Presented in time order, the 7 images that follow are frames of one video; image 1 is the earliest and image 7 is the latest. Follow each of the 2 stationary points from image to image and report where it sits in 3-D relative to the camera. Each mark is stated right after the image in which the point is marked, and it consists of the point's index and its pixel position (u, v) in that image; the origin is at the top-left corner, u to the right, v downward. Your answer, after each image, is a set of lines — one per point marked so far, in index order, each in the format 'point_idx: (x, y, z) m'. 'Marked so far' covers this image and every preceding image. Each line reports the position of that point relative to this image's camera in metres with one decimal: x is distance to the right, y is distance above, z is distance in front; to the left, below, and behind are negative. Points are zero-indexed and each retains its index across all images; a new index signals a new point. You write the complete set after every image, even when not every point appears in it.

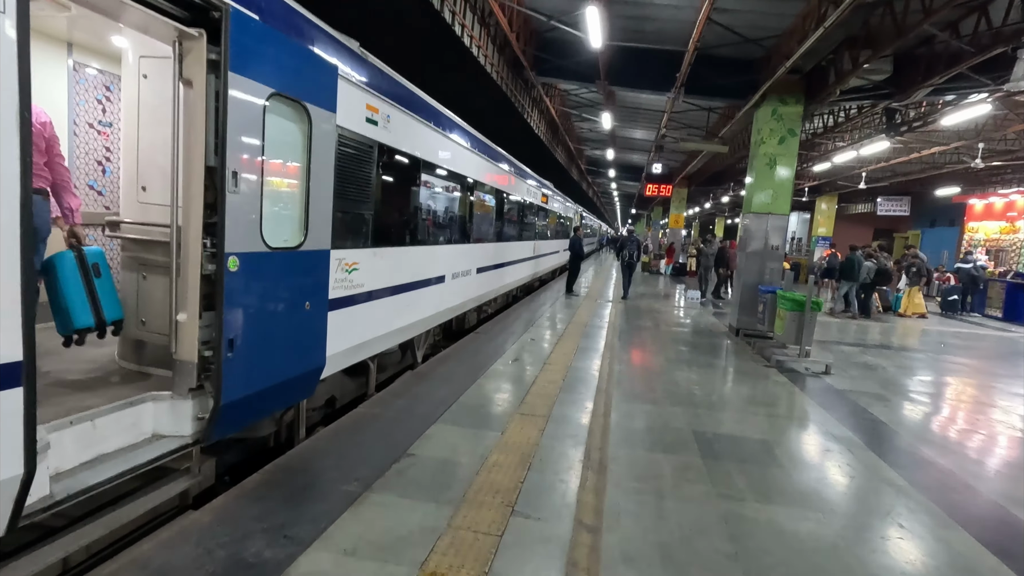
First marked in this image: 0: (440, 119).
0: (-0.8, +2.1, +6.9) m
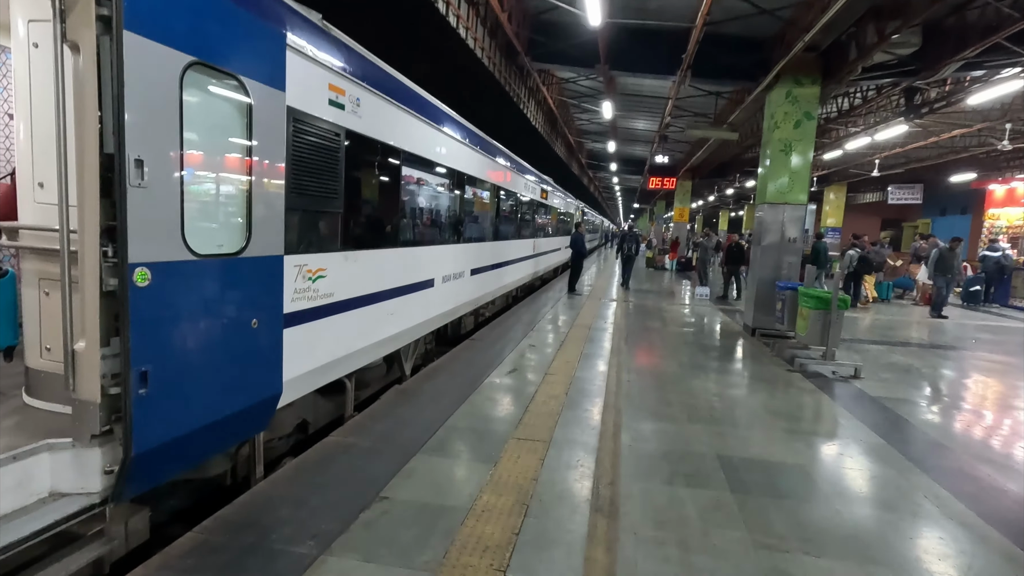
0: (-0.9, +2.1, +6.3) m
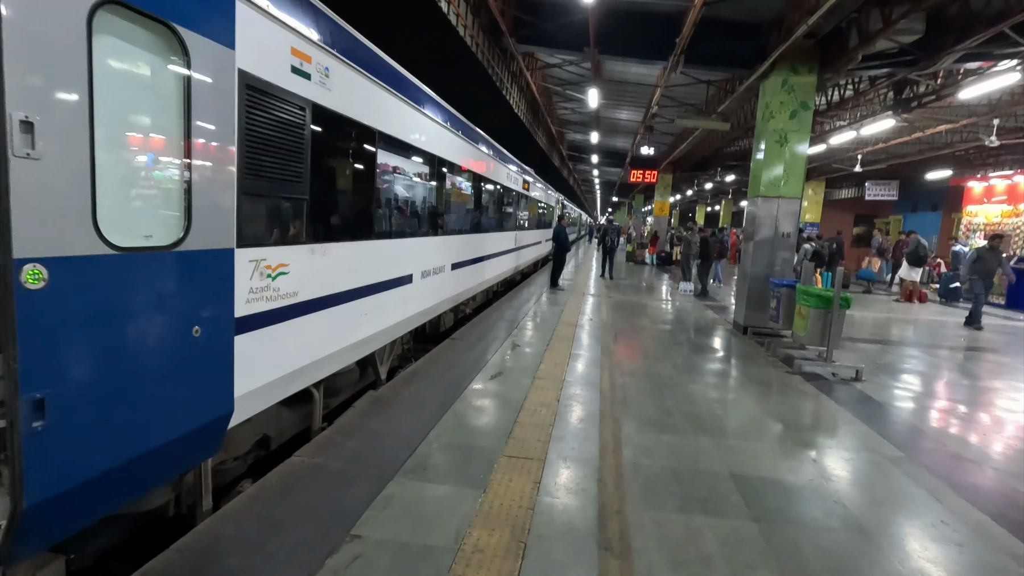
0: (-1.1, +2.1, +5.7) m
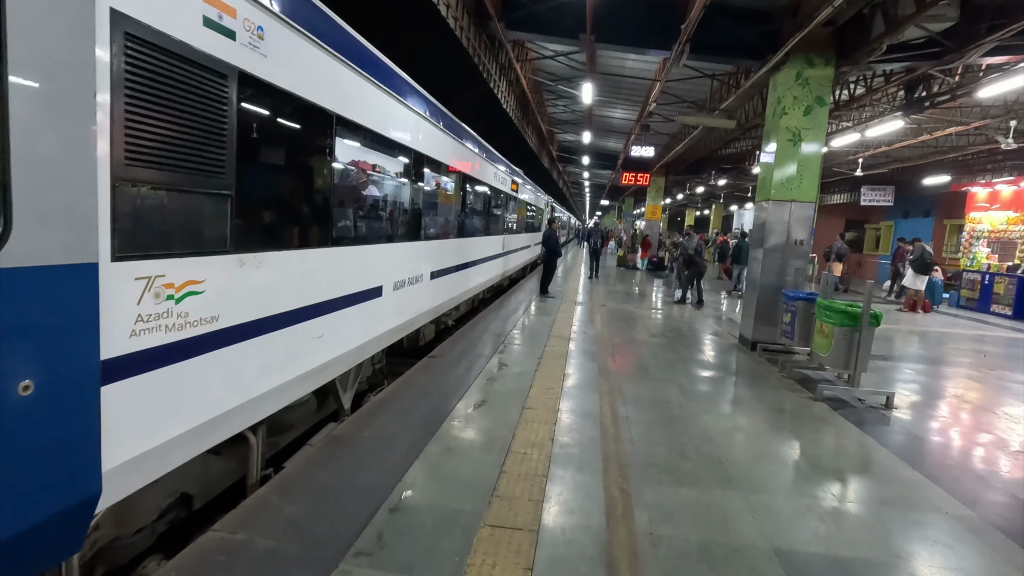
0: (-1.2, +2.0, +4.9) m
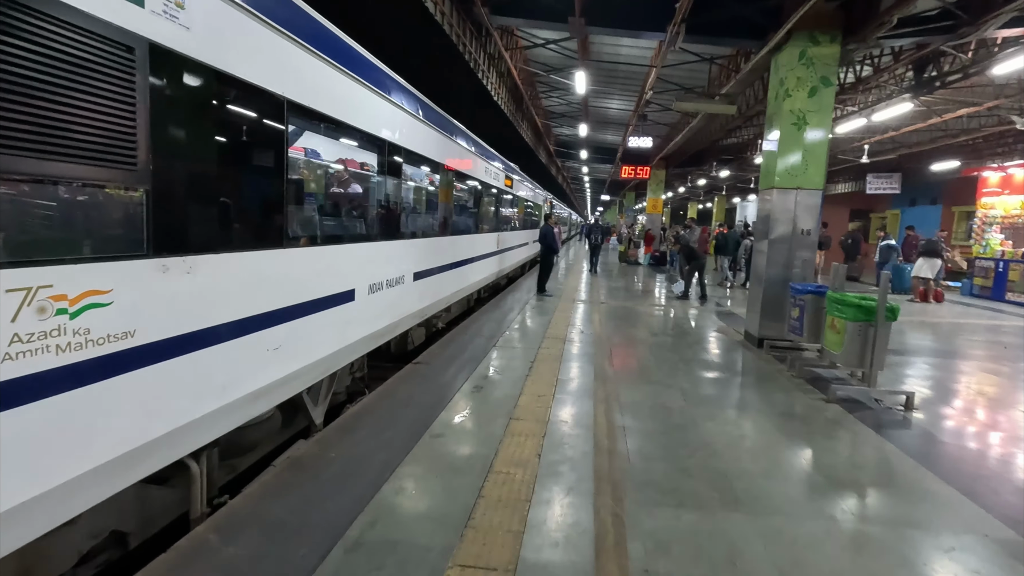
0: (-1.4, +2.0, +4.5) m
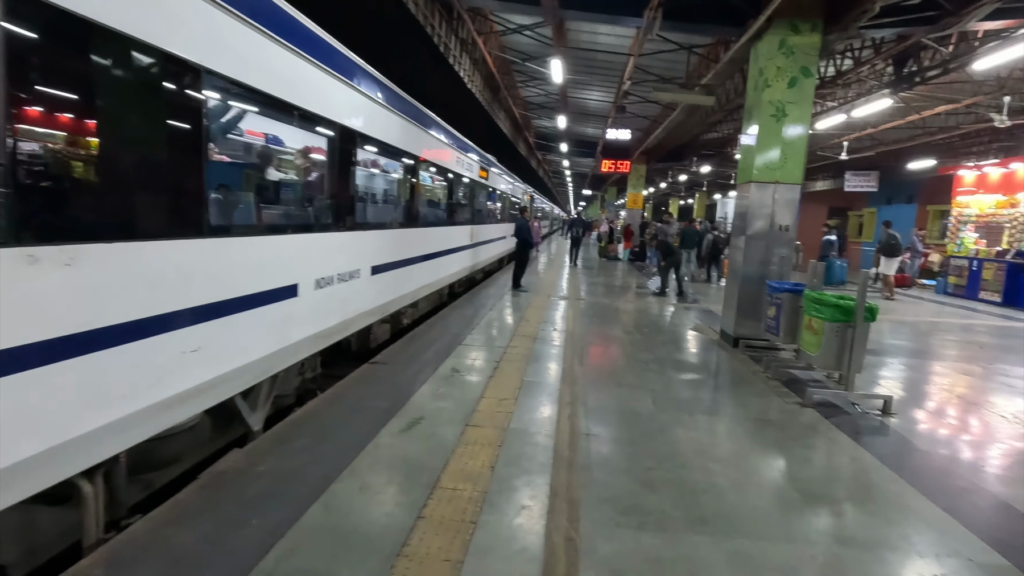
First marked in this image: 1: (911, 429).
0: (-1.7, +2.0, +4.1) m
1: (+3.6, -1.3, +4.8) m
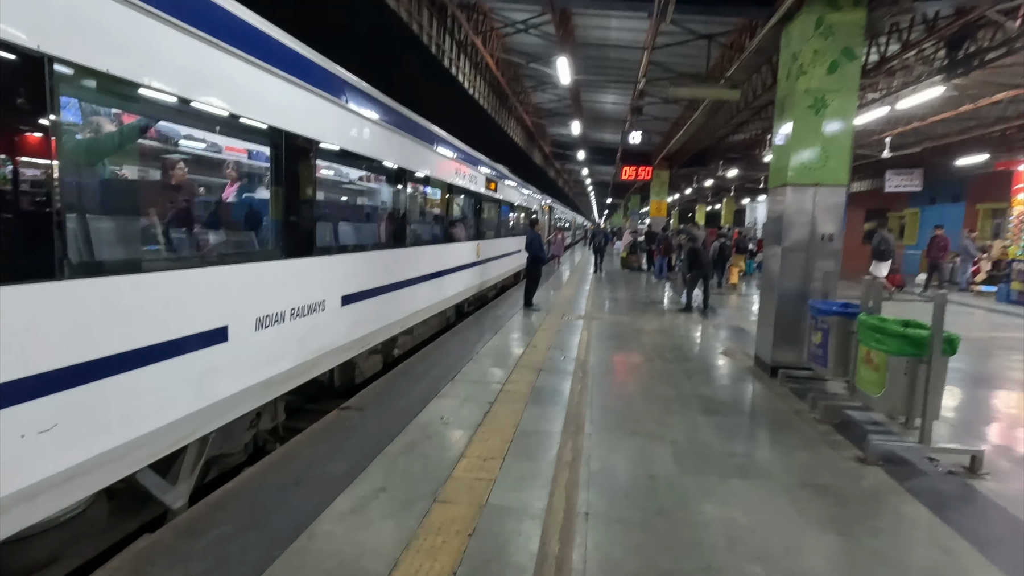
0: (-1.9, +1.7, +3.4) m
1: (+3.5, -1.4, +3.7) m
